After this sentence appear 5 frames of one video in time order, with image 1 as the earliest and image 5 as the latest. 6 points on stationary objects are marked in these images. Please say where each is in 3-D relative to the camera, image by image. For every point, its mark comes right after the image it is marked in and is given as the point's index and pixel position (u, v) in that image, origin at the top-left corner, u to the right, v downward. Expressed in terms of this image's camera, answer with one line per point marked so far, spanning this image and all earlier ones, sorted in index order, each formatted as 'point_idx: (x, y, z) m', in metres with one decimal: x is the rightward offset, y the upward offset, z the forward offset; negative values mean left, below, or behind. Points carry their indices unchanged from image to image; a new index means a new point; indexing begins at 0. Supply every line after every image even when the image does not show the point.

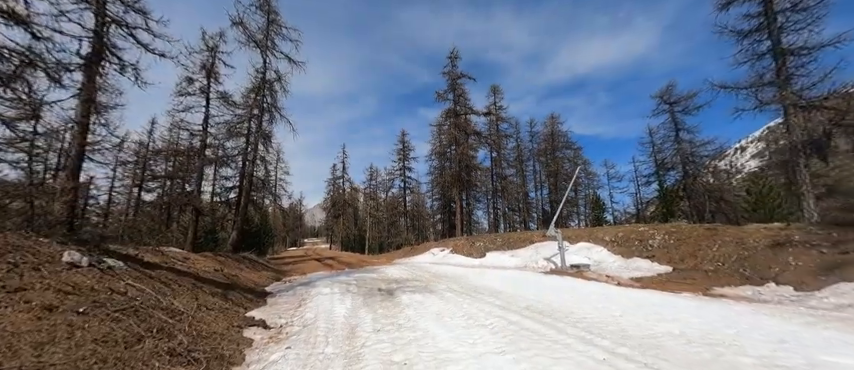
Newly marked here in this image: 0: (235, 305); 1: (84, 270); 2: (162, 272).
0: (-4.1, -2.6, +7.7) m
1: (-4.4, -1.1, +4.6) m
2: (-5.1, -1.7, +6.9) m
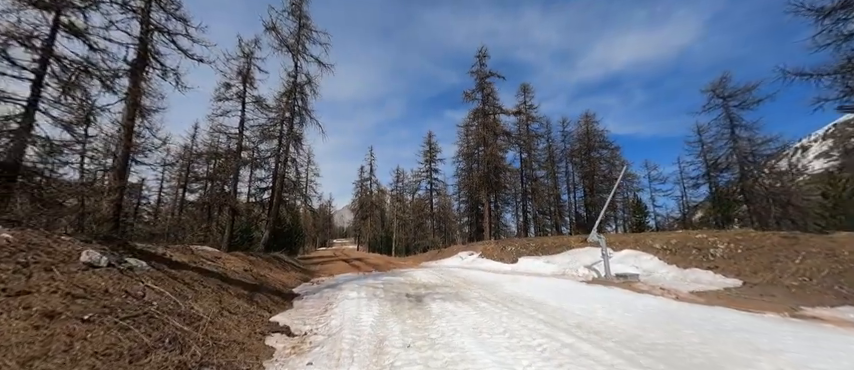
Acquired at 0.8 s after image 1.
0: (-3.5, -2.6, +7.4) m
1: (-4.0, -1.1, +4.3) m
2: (-4.5, -1.6, +6.7) m
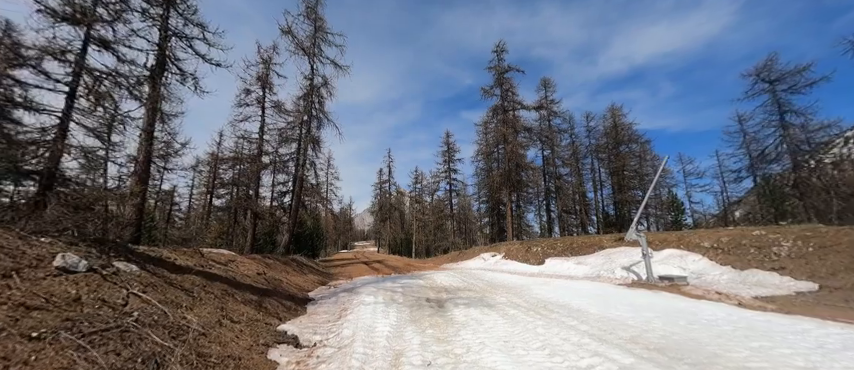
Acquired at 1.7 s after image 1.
0: (-3.0, -2.5, +6.8) m
1: (-3.7, -1.0, +3.8) m
2: (-4.2, -1.6, +6.2) m
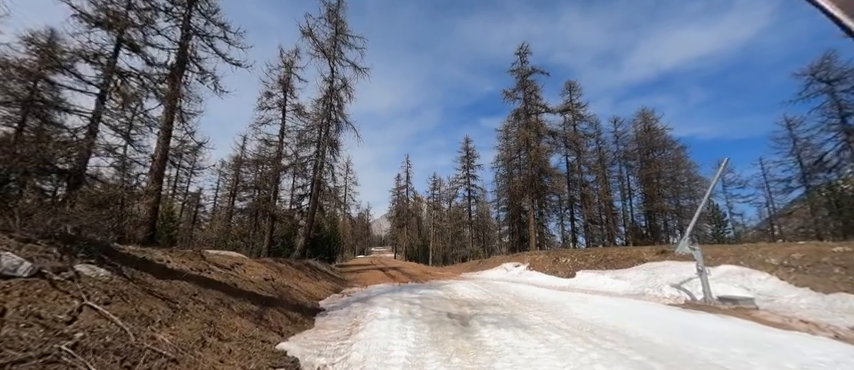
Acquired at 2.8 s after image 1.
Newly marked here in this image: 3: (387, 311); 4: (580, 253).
0: (-2.6, -2.4, +5.9) m
1: (-3.5, -0.8, +3.0) m
2: (-3.8, -1.5, +5.4) m
3: (-1.0, -3.2, +8.9) m
4: (+7.5, -3.3, +17.3) m
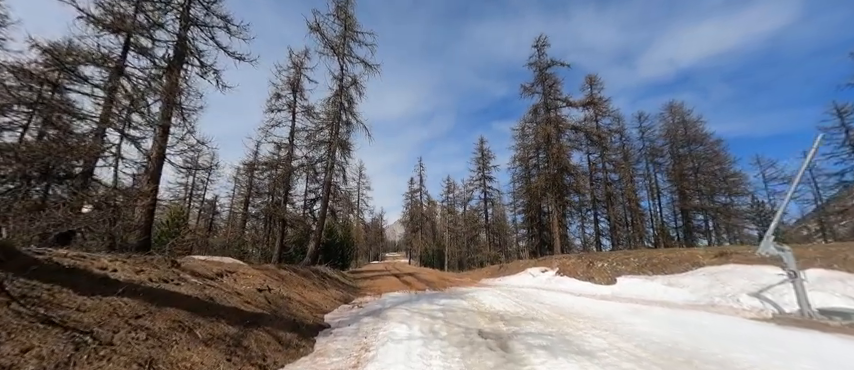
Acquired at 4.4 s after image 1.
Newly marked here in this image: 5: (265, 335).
0: (-2.2, -2.2, +4.3) m
1: (-3.2, -0.6, +1.4) m
2: (-3.4, -1.2, +3.8) m
3: (-0.5, -2.9, +7.3) m
4: (+8.3, -3.0, +15.3) m
5: (-2.5, -2.4, +5.6) m
